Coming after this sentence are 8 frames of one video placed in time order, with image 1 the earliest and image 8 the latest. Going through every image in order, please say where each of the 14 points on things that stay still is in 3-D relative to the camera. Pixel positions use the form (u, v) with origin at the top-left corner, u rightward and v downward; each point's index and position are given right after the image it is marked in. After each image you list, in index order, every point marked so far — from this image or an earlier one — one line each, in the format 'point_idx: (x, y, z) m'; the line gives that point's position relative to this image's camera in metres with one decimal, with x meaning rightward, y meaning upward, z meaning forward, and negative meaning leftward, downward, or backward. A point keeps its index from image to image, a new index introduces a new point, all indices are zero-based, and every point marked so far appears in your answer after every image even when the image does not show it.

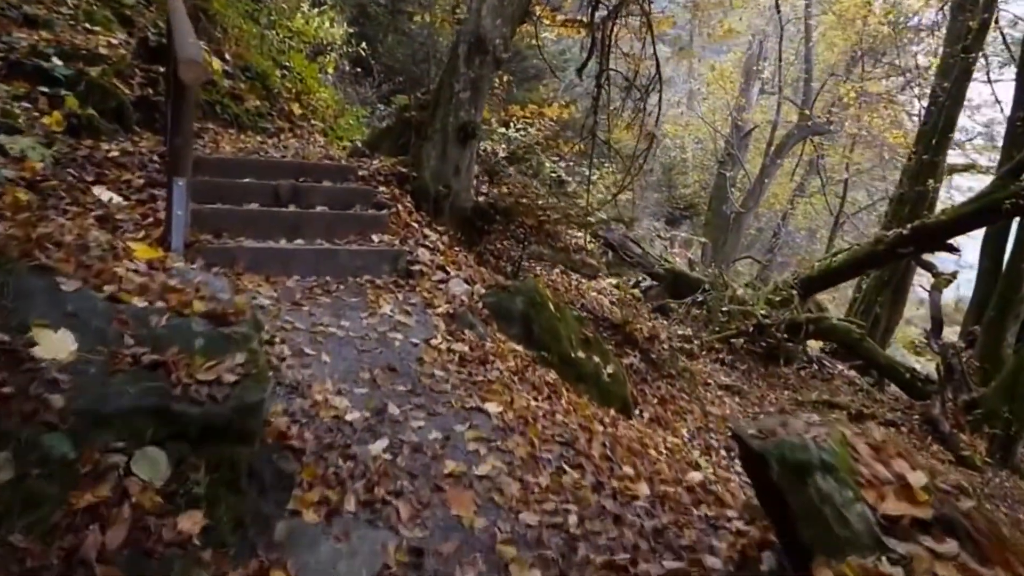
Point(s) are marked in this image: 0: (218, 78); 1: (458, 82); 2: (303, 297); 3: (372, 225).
0: (-3.1, +2.2, +8.3) m
1: (-0.5, +1.8, +6.9) m
2: (-1.3, -0.1, +4.9) m
3: (-1.1, +0.5, +6.0) m
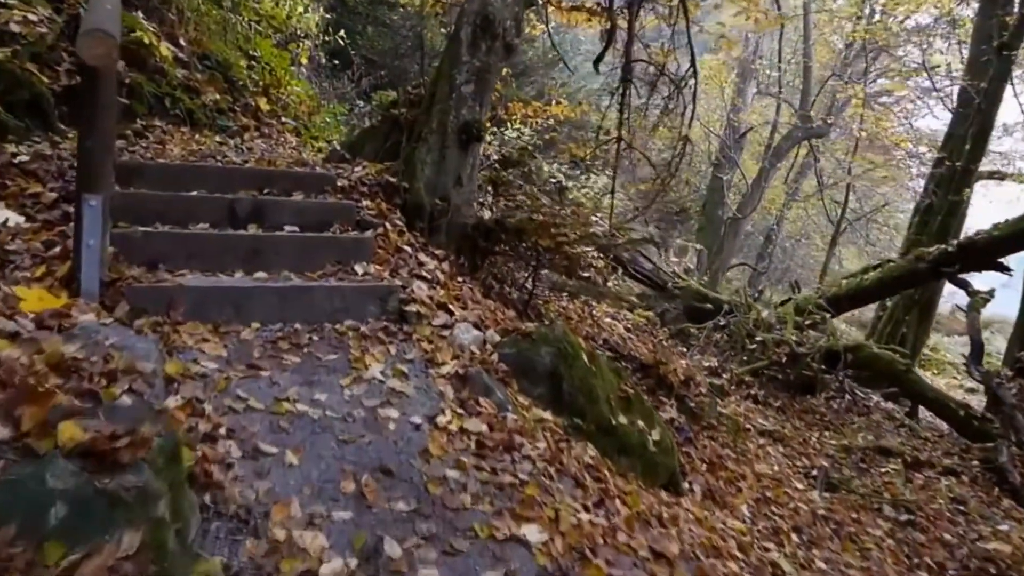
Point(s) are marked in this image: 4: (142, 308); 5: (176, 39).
0: (-3.1, +2.0, +6.9) m
1: (-0.4, +1.6, +5.6) m
2: (-1.2, -0.3, +3.7) m
3: (-1.0, +0.2, +4.7) m
4: (-1.8, -0.1, +3.7) m
5: (-3.3, +2.4, +7.5) m
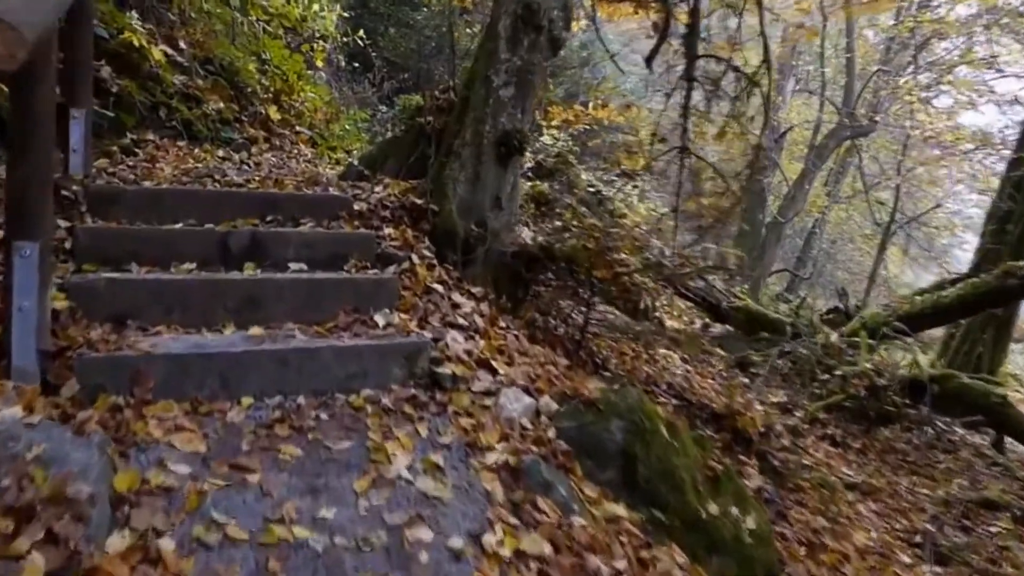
0: (-2.7, +1.7, +6.1) m
1: (-0.1, +1.3, +4.7) m
2: (-0.9, -0.6, +2.8) m
3: (-0.7, 0.0, +3.8) m
4: (-1.5, -0.4, +2.8) m
5: (-2.9, +2.1, +6.7) m
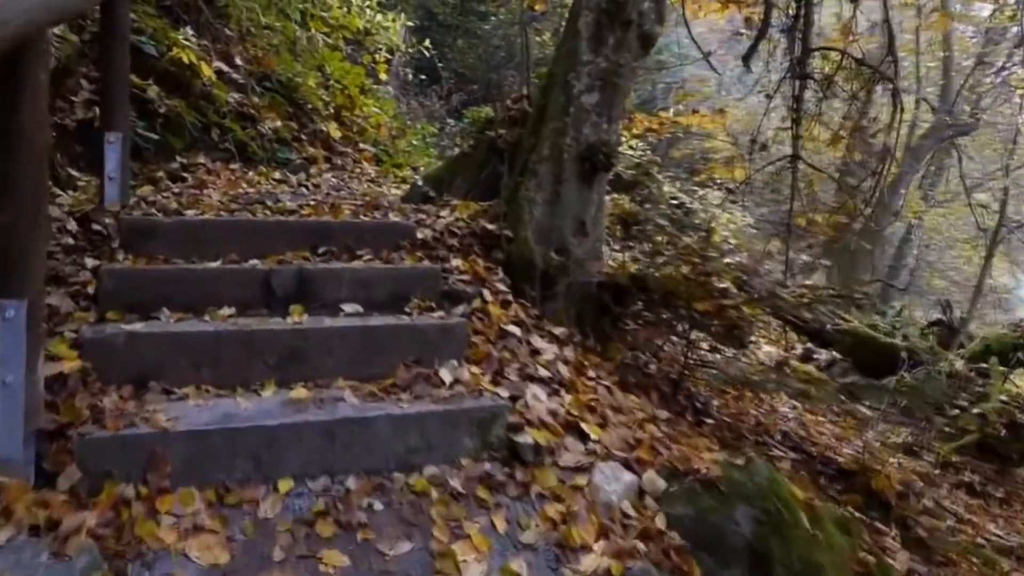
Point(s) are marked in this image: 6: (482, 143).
0: (-2.2, +1.5, +5.7) m
1: (+0.3, +1.1, +4.1) m
2: (-0.6, -0.8, +2.2) m
3: (-0.3, -0.2, +3.2) m
4: (-1.2, -0.6, +2.3) m
5: (-2.3, +1.9, +6.3) m
6: (-0.2, +1.0, +5.1) m
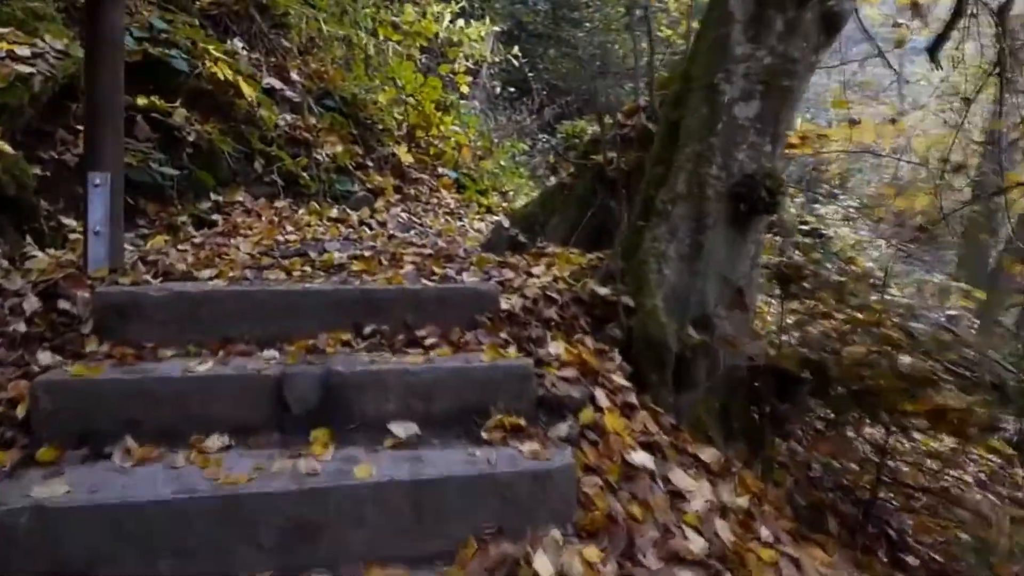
0: (-1.5, +1.1, +4.8) m
1: (+0.8, +0.8, +2.9) m
2: (-0.4, -1.1, +1.1) m
3: (0.0, -0.6, +2.1) m
4: (-1.0, -0.9, +1.2) m
5: (-1.6, +1.5, +5.4) m
6: (+0.4, +0.6, +3.9) m
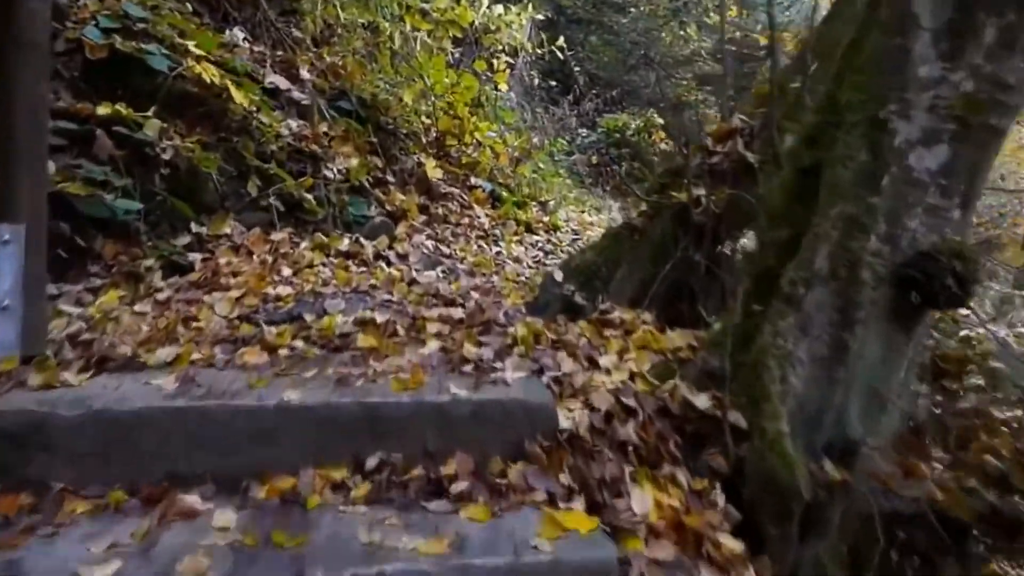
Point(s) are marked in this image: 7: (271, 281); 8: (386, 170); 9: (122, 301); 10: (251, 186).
0: (-1.2, +0.9, +3.9) m
1: (+1.0, +0.4, +2.0) m
2: (-0.3, -1.4, +0.3) m
3: (+0.2, -0.9, +1.2) m
4: (-0.9, -1.2, +0.4) m
5: (-1.3, +1.3, +4.6) m
6: (+0.6, +0.3, +3.0) m
7: (-1.0, 0.0, +3.1) m
8: (-0.8, +0.7, +4.6) m
9: (-1.4, 0.0, +2.7) m
10: (-1.2, +0.5, +3.7) m
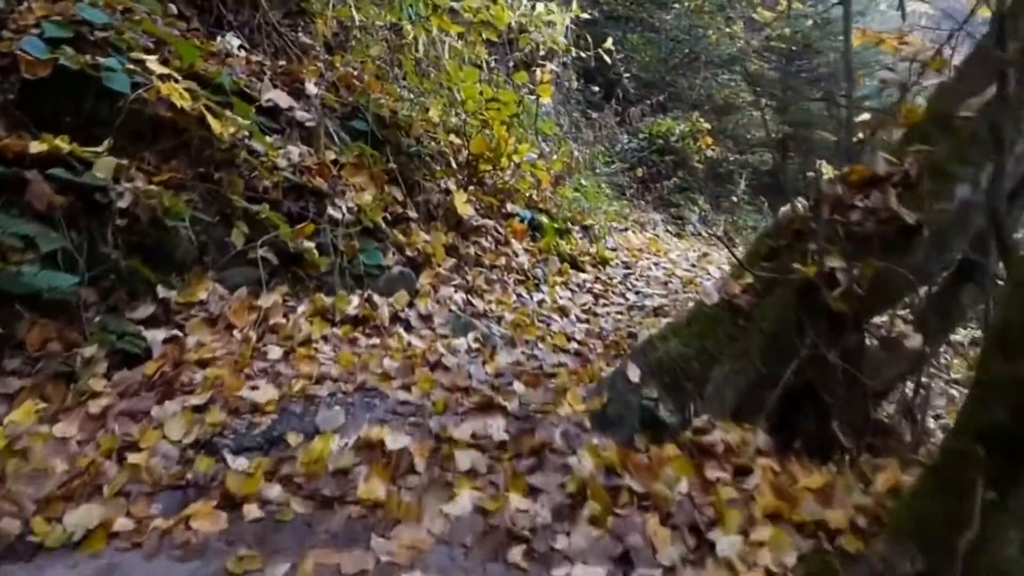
0: (-1.0, +0.6, +3.2) m
1: (+1.1, +0.1, +1.1) m
2: (-0.3, -1.7, -0.5) m
3: (+0.3, -1.2, +0.4) m
4: (-0.8, -1.5, -0.3) m
5: (-1.1, +1.0, +3.8) m
6: (+0.8, 0.0, +2.2) m
7: (-0.8, -0.3, +2.4) m
8: (-0.5, +0.4, +3.9) m
9: (-1.2, -0.3, +2.0) m
10: (-1.0, +0.2, +2.9) m
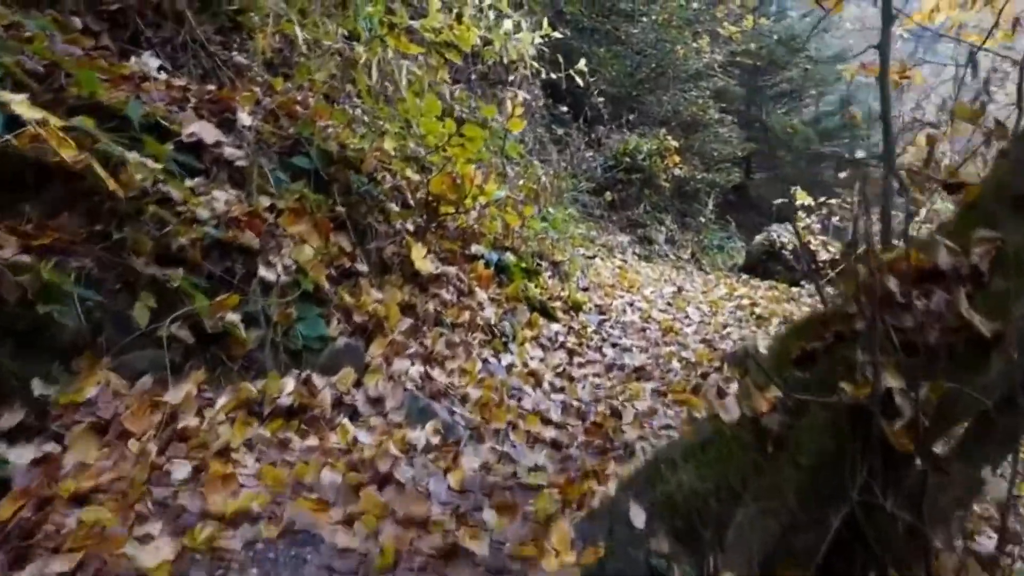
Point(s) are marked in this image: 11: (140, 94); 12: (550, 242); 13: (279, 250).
0: (-1.1, +0.3, +2.6) m
1: (+1.1, -0.1, +0.7) m
2: (-0.2, -2.0, -1.0) m
3: (+0.3, -1.5, 0.0) m
4: (-0.7, -1.8, -0.9) m
5: (-1.2, +0.7, +3.3) m
6: (+0.7, -0.3, +1.8) m
7: (-0.9, -0.5, +1.8) m
8: (-0.7, +0.2, +3.3) m
9: (-1.3, -0.6, +1.4) m
10: (-1.1, -0.1, +2.4) m
11: (-1.4, +0.8, +2.9) m
12: (+0.3, +0.3, +5.3) m
13: (-0.9, +0.1, +2.9) m
